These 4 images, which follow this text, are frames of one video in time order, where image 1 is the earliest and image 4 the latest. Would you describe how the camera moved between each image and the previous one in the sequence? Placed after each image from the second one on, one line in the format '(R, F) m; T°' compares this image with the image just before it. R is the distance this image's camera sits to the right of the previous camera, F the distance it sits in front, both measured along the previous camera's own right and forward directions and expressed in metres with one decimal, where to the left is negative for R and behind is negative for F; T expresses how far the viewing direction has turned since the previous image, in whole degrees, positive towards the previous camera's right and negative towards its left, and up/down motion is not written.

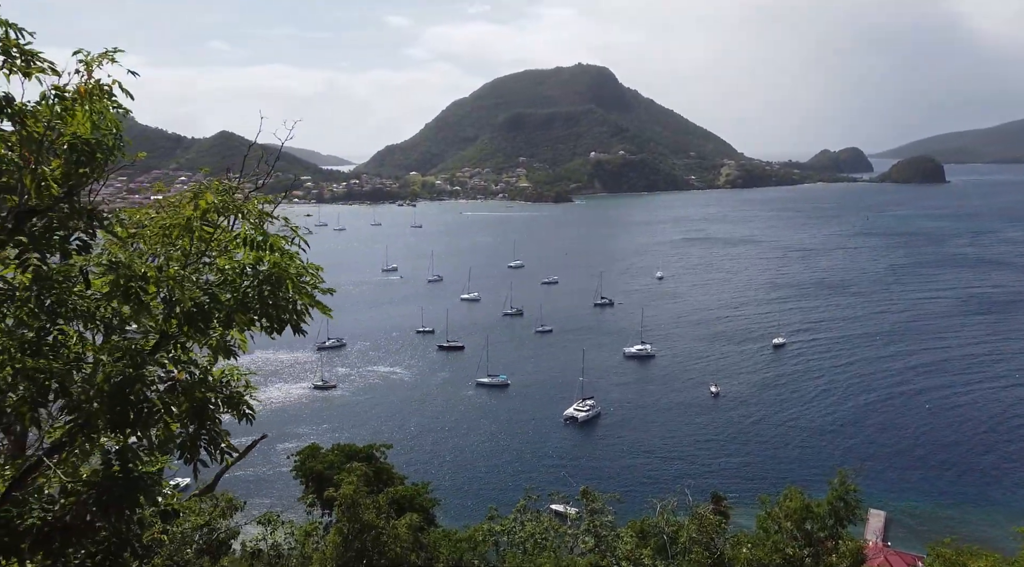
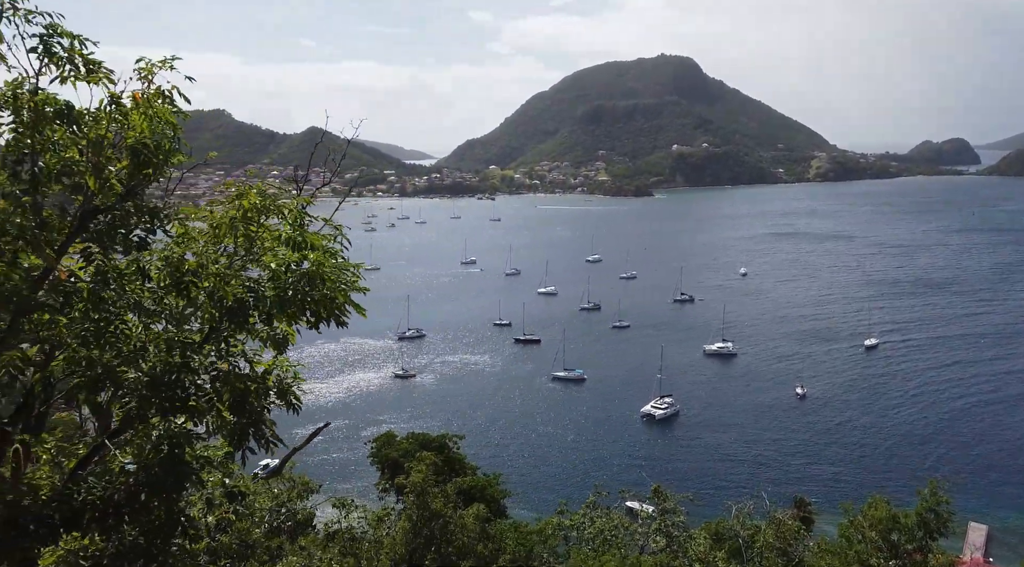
(+0.5, +0.1) m; -7°
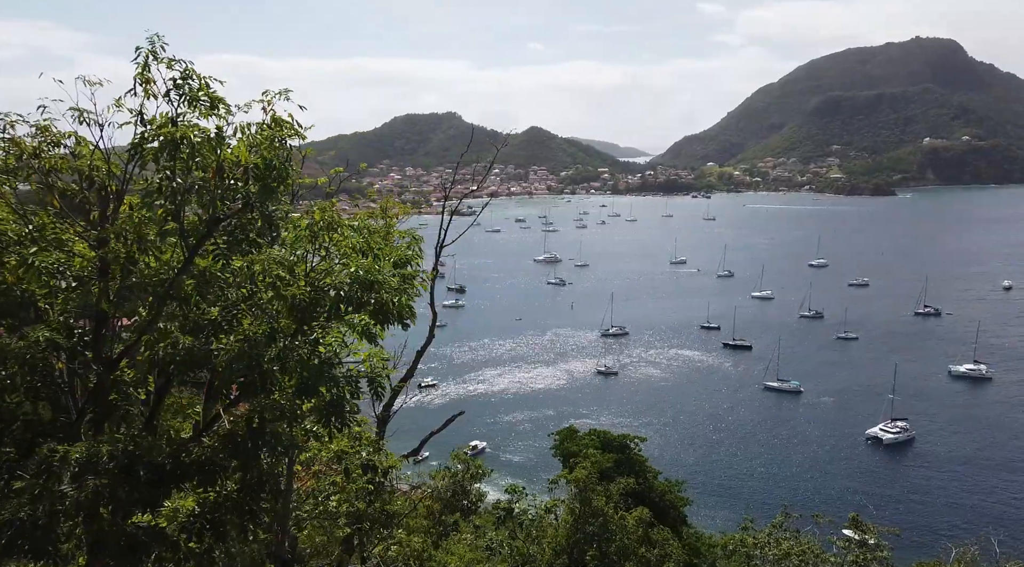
(+1.5, +0.2) m; -19°
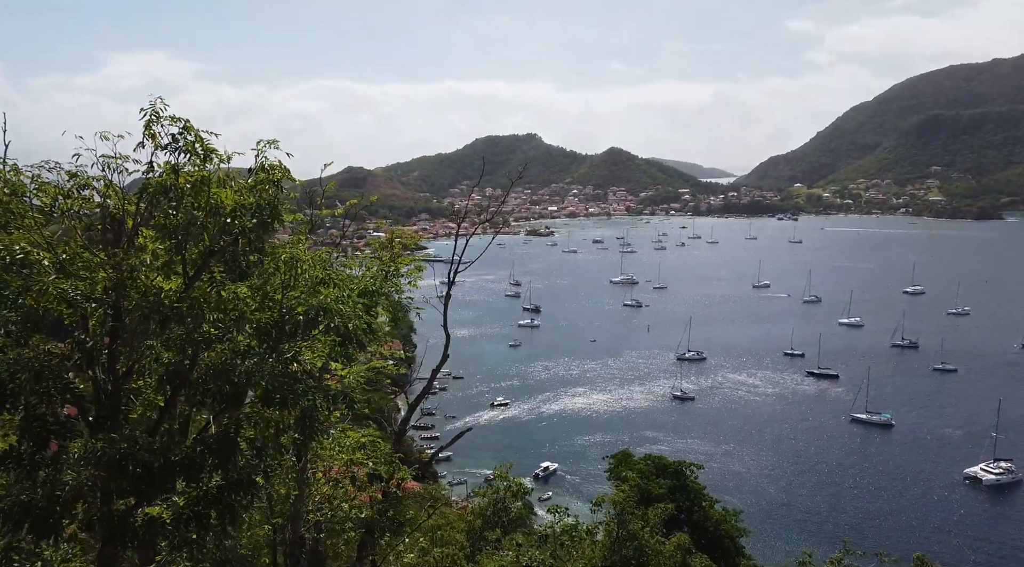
(+1.1, -0.3) m; -9°
